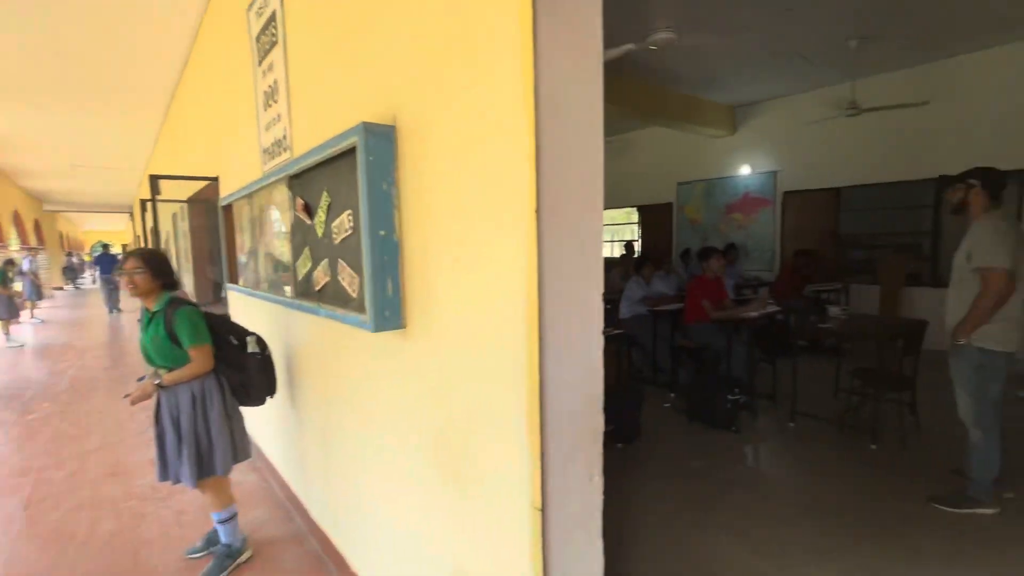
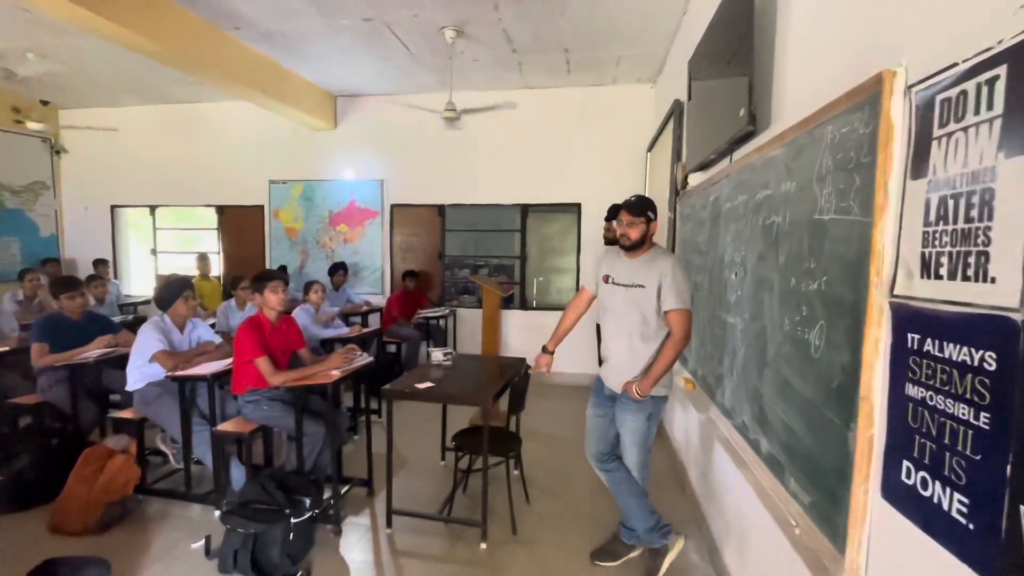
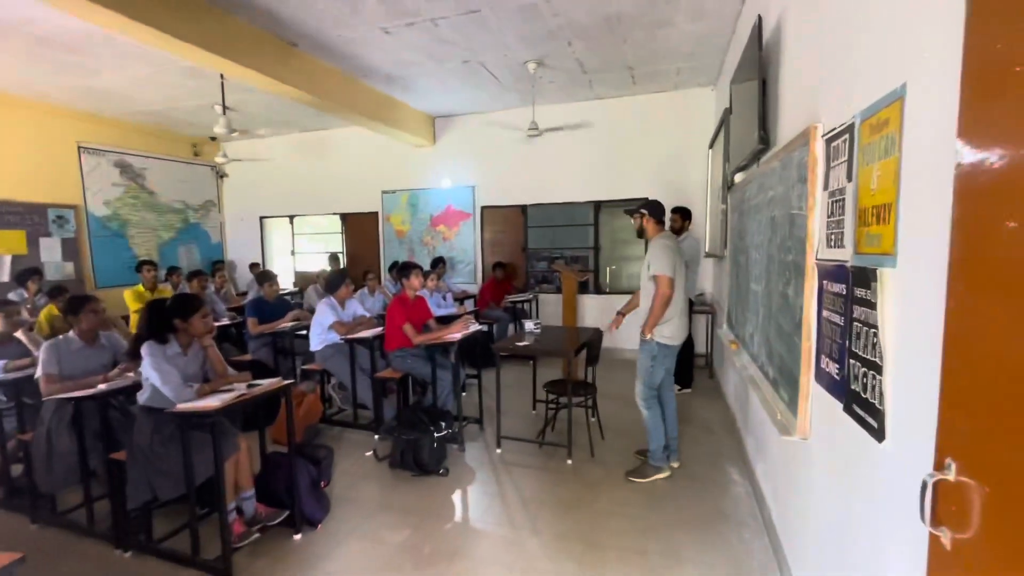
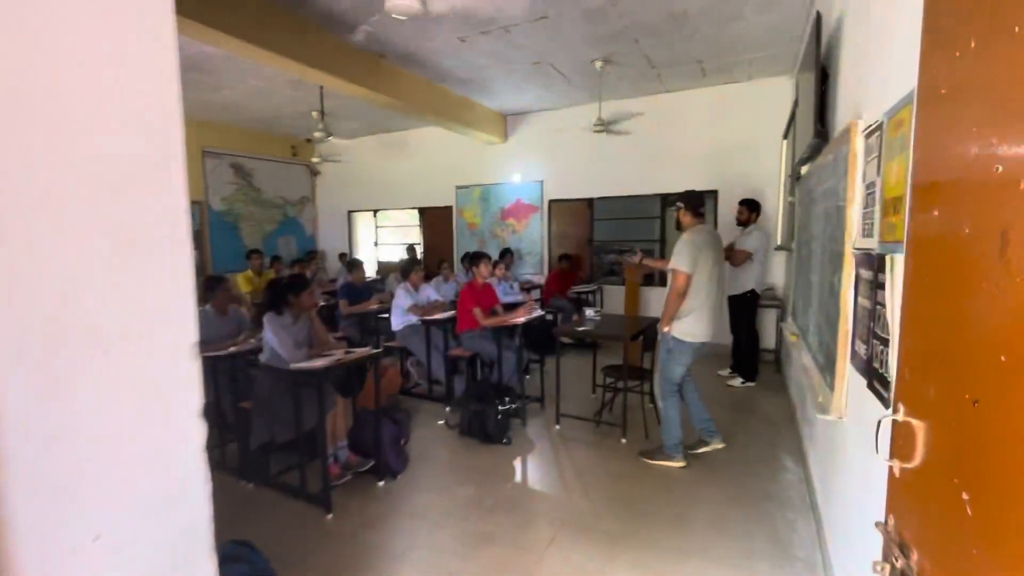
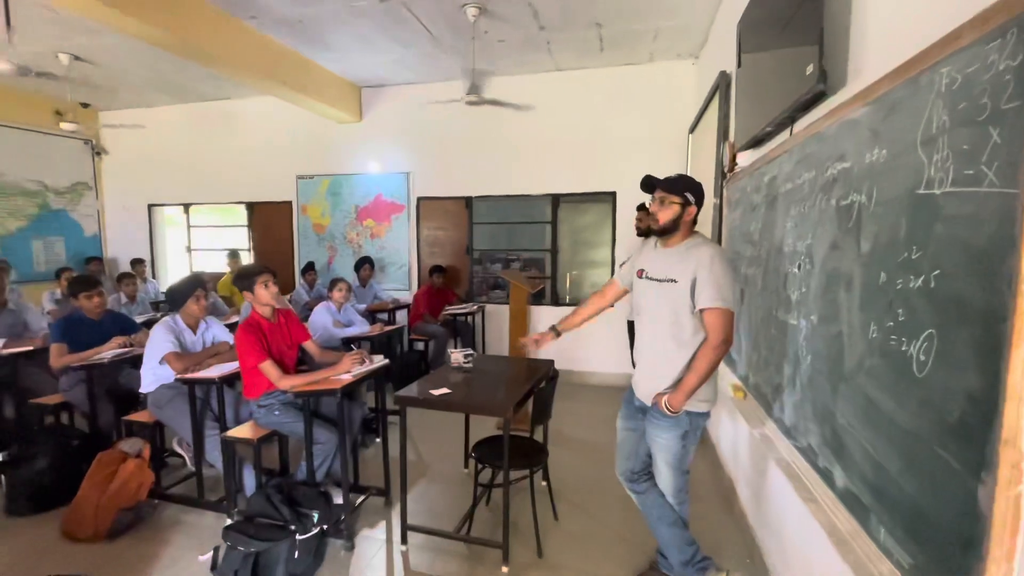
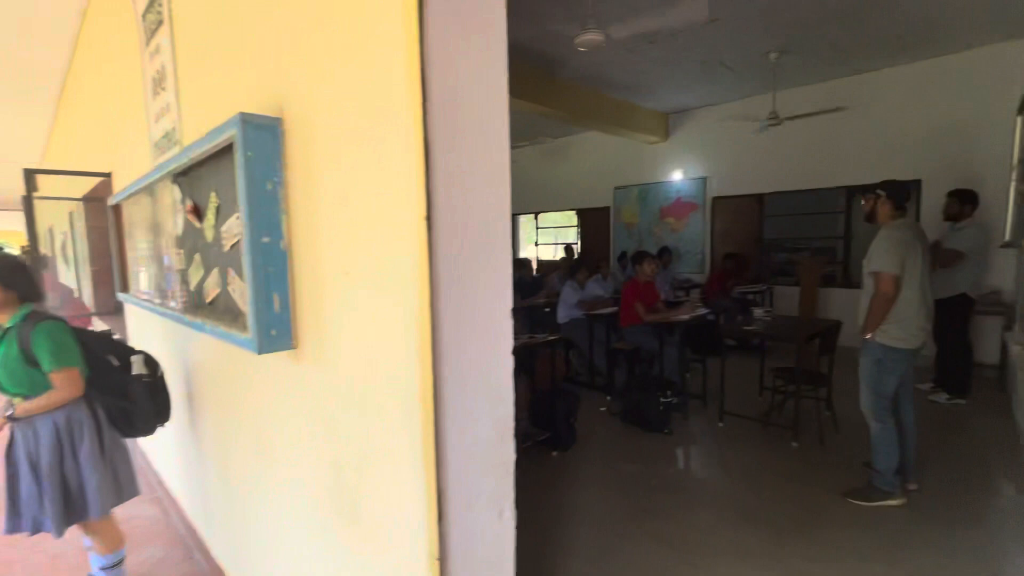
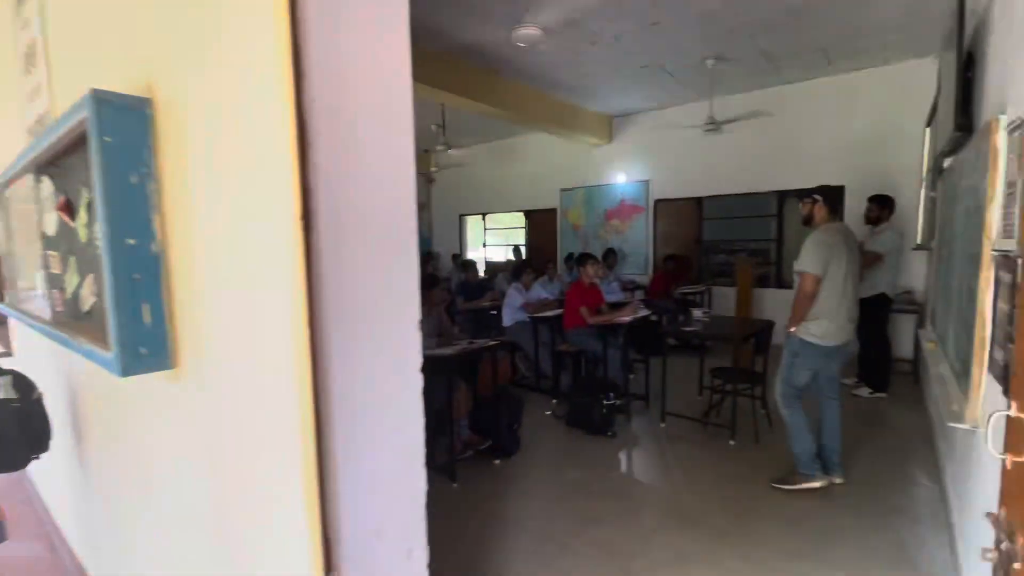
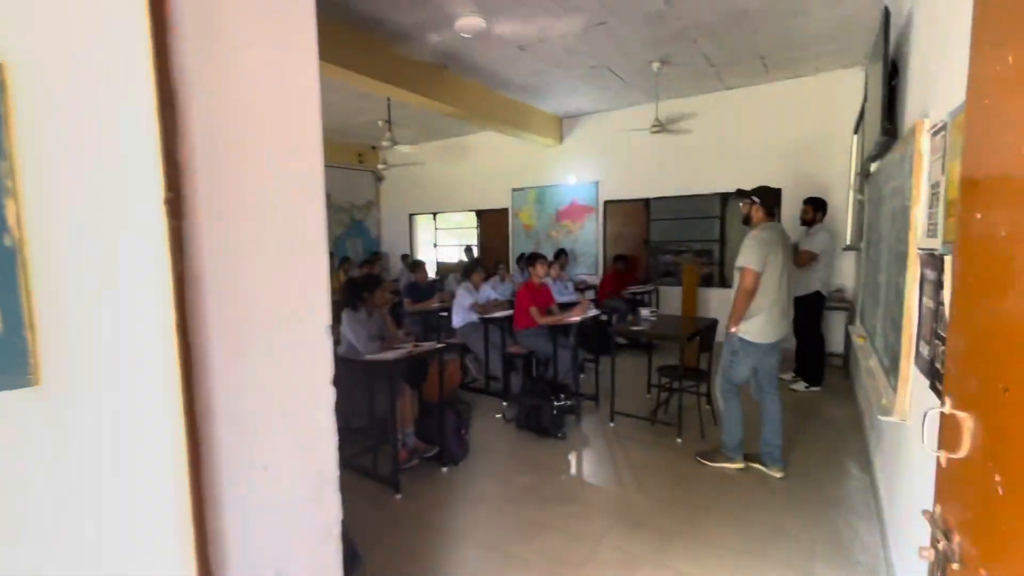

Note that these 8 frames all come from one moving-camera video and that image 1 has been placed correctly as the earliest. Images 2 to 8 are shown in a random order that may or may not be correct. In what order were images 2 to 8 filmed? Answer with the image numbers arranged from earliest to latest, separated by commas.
6, 7, 8, 4, 3, 2, 5
